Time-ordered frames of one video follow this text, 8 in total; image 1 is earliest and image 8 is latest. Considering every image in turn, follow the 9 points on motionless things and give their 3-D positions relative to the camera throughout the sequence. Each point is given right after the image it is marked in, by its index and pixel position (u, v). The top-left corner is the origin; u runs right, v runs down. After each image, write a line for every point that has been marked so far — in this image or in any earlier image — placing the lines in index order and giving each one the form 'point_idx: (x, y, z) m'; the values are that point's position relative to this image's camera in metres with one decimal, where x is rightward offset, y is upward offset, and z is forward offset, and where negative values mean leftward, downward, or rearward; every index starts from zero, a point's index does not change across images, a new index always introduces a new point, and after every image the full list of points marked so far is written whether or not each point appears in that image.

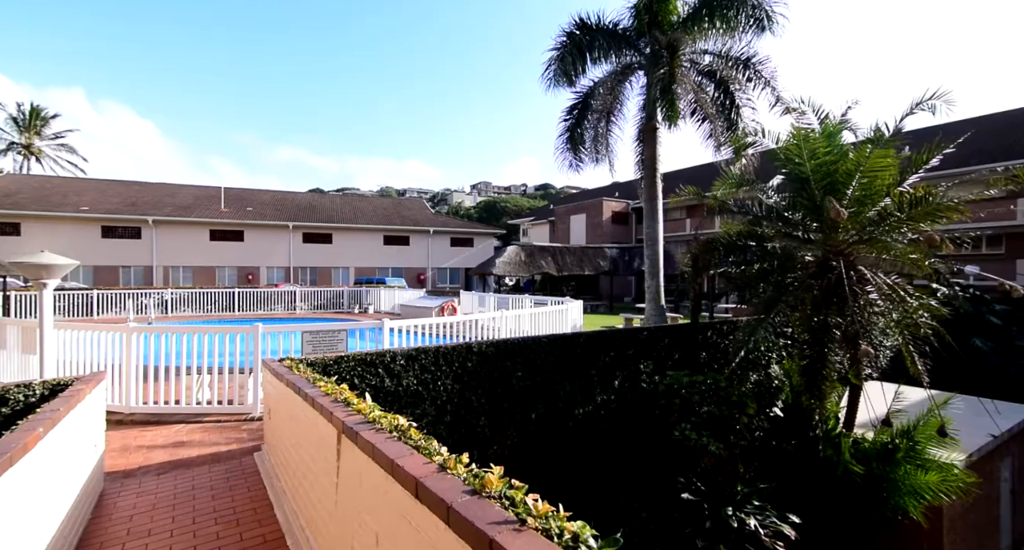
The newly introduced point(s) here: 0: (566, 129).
0: (+1.9, +4.6, +16.3) m
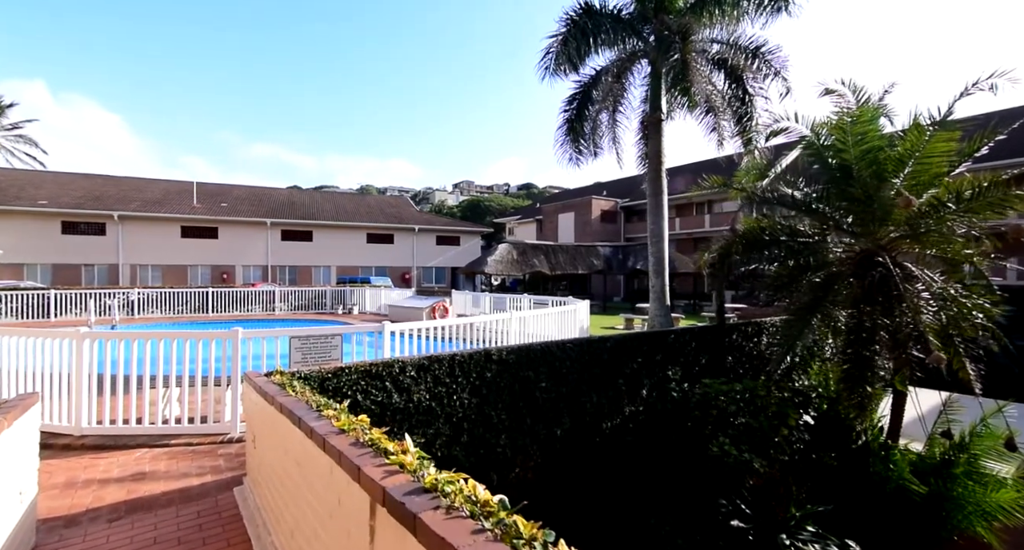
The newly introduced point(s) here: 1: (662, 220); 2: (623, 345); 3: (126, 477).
0: (+1.8, +4.6, +15.5) m
1: (+4.5, +1.6, +15.0) m
2: (+1.5, -0.9, +6.9) m
3: (-3.5, -1.8, +4.7) m
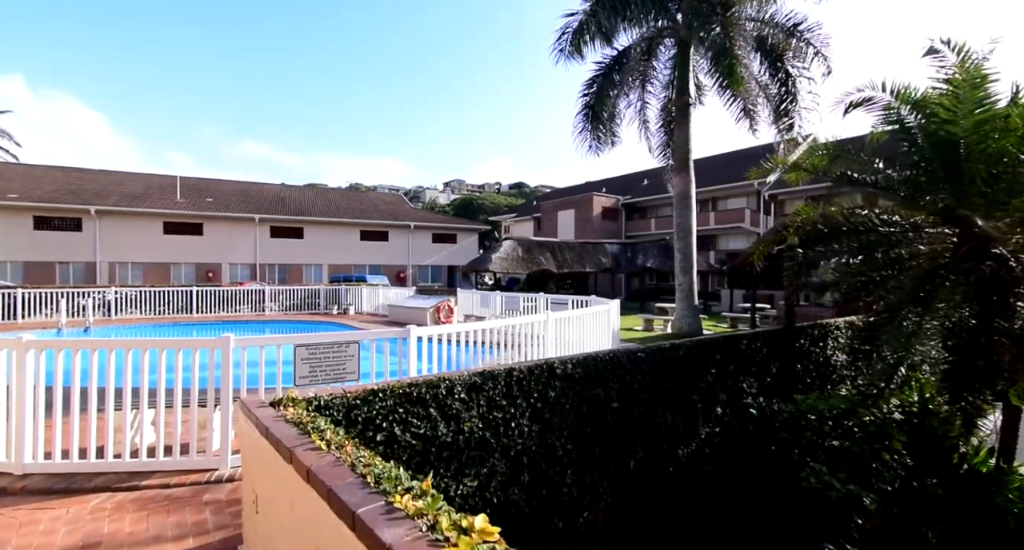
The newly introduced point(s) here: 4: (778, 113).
0: (+2.2, +4.7, +14.4) m
1: (+4.8, +1.7, +13.9) m
2: (+2.0, -0.9, +5.7) m
3: (-2.9, -1.7, +3.4) m
4: (+7.2, +4.3, +13.3) m
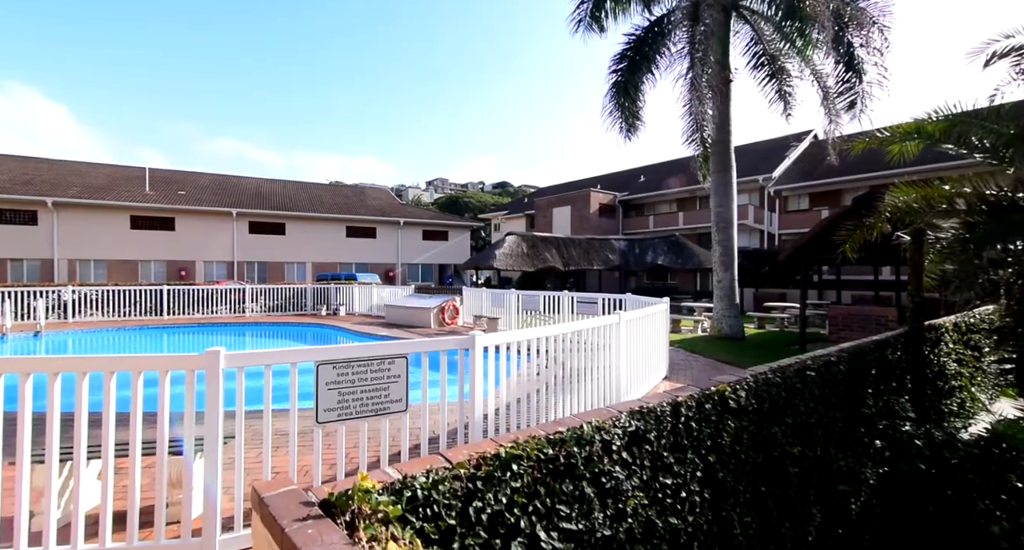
0: (+2.6, +4.8, +12.9) m
1: (+5.3, +1.8, +12.6) m
2: (+2.8, -0.8, +4.3) m
3: (-2.0, -1.6, +1.8) m
4: (+7.7, +4.4, +12.0) m
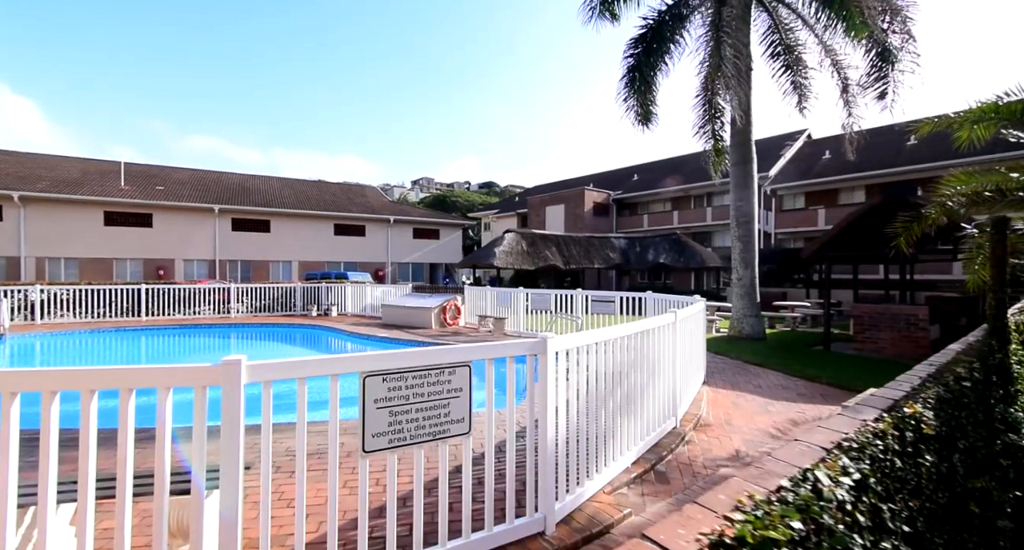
0: (+2.8, +4.8, +12.3) m
1: (+5.5, +1.8, +12.0) m
2: (+3.3, -0.7, +3.6) m
3: (-1.4, -1.6, +1.0) m
4: (+7.9, +4.5, +11.5) m
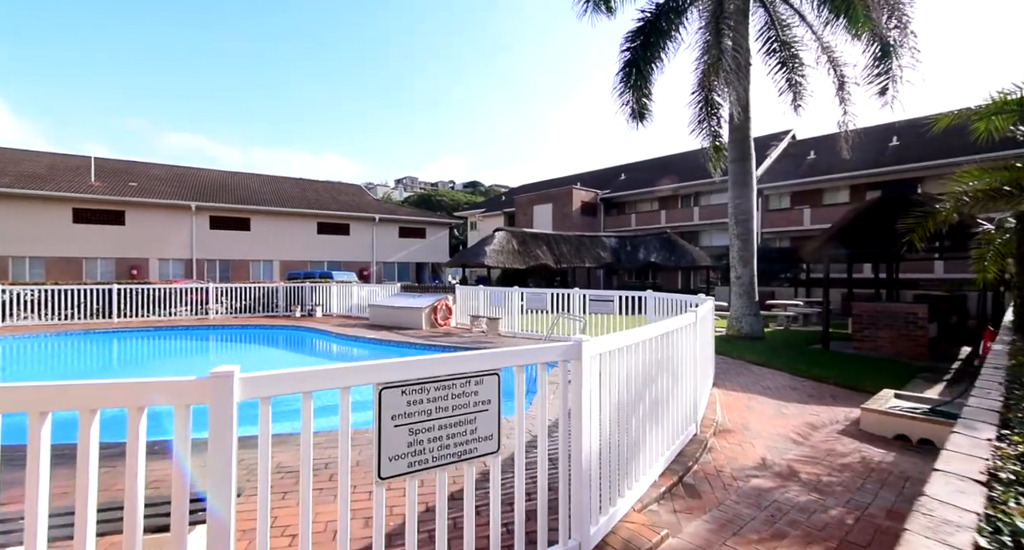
0: (+2.6, +4.9, +12.0) m
1: (+5.4, +1.8, +11.8) m
2: (+3.4, -0.7, +3.3) m
3: (-1.2, -1.5, +0.6) m
4: (+7.8, +4.5, +11.4) m
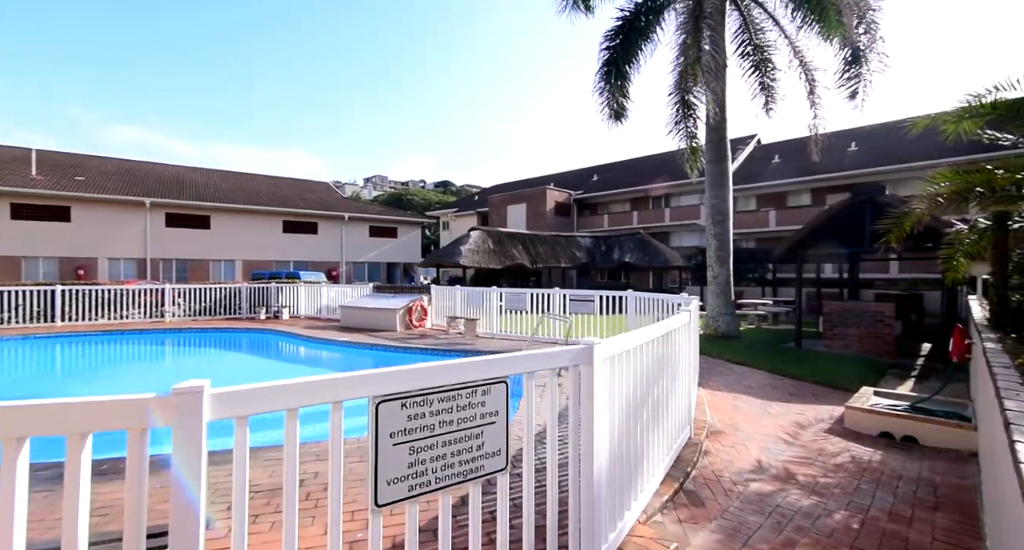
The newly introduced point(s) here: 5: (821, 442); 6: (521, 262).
0: (+2.1, +4.9, +11.9) m
1: (+4.9, +1.8, +11.9) m
2: (+3.4, -0.6, +3.3) m
3: (-1.1, -1.5, +0.3) m
4: (+7.3, +4.5, +11.6) m
5: (+3.3, -1.8, +5.5) m
6: (+0.3, +0.5, +19.4) m
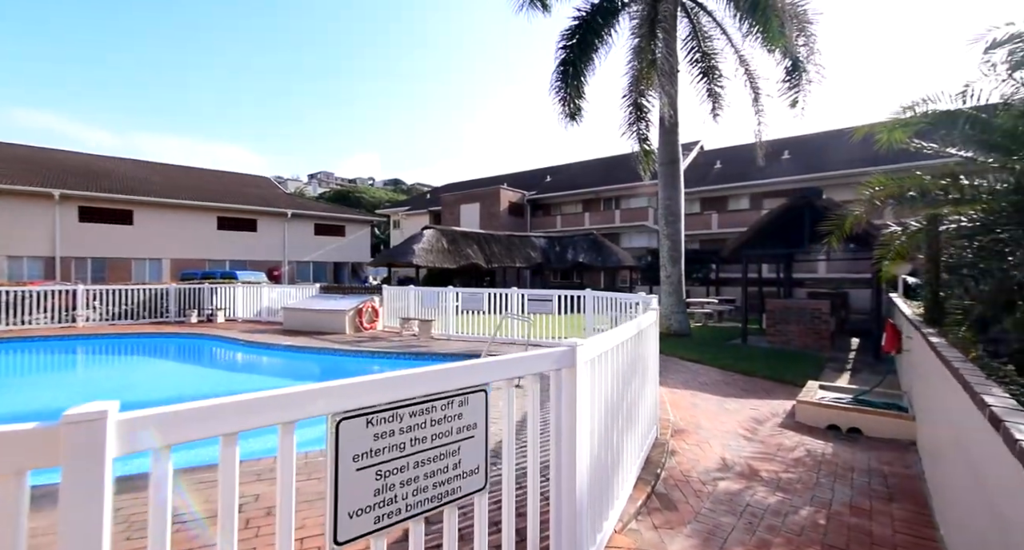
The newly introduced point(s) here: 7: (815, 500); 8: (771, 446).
0: (+1.2, +4.9, +11.9) m
1: (+3.9, +1.9, +12.2) m
2: (+3.2, -0.6, +3.5) m
3: (-0.9, -1.5, 0.0) m
4: (+6.4, +4.5, +12.1) m
5: (+2.9, -1.8, +5.6) m
6: (-1.4, +0.5, +19.2) m
7: (+2.3, -1.7, +3.9) m
8: (+2.6, -1.7, +5.3) m
